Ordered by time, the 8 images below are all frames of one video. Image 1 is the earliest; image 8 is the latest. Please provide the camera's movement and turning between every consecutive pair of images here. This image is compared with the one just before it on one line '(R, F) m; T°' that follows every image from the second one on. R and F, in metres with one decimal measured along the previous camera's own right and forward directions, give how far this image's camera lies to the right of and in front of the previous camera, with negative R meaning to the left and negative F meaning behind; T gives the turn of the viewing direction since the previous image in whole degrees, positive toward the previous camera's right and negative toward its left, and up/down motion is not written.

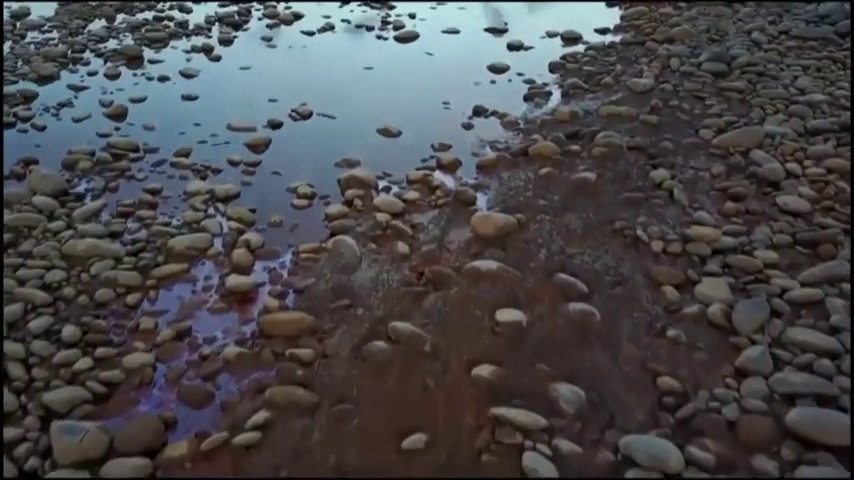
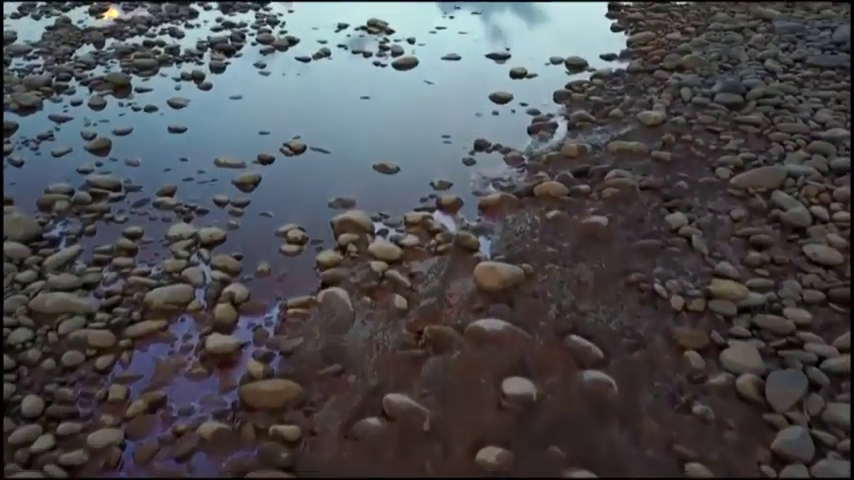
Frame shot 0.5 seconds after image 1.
(0.0, +0.2) m; 0°
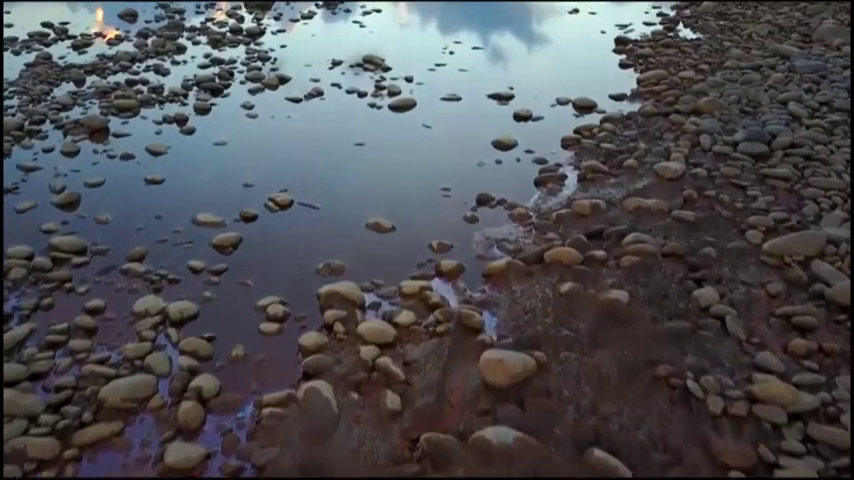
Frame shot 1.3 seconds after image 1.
(0.0, +0.2) m; 0°
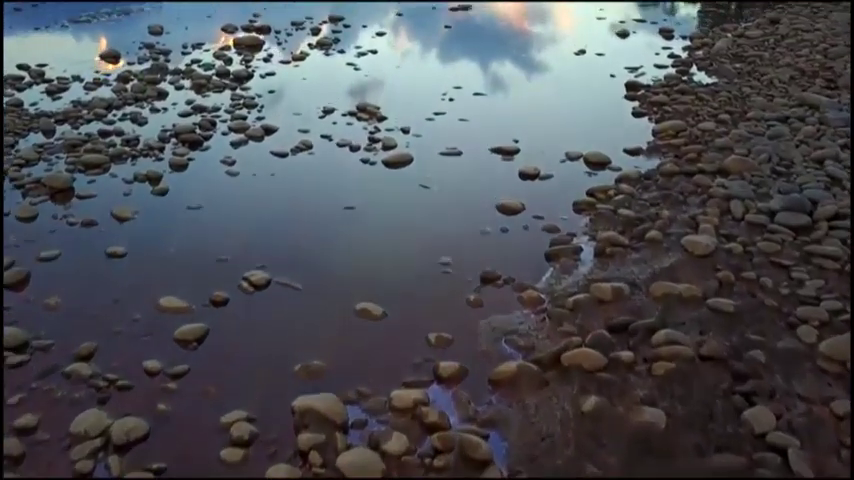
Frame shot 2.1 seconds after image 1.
(0.0, +0.3) m; 0°
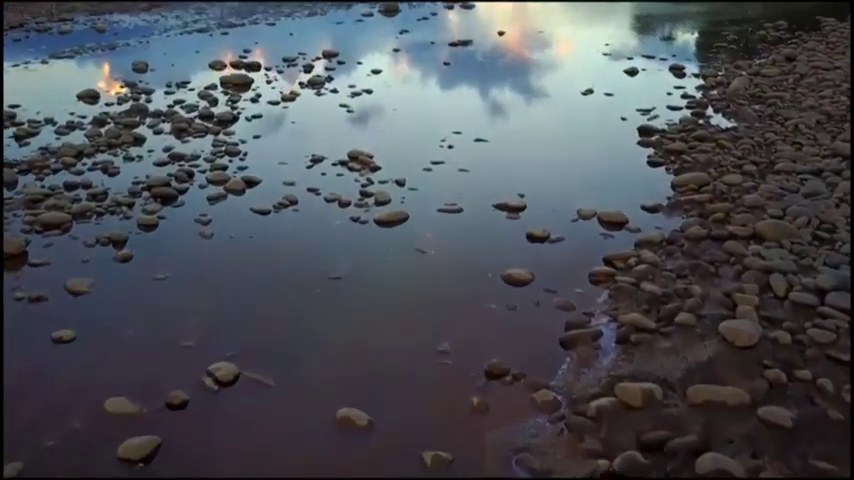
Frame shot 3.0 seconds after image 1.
(0.0, +0.3) m; 0°
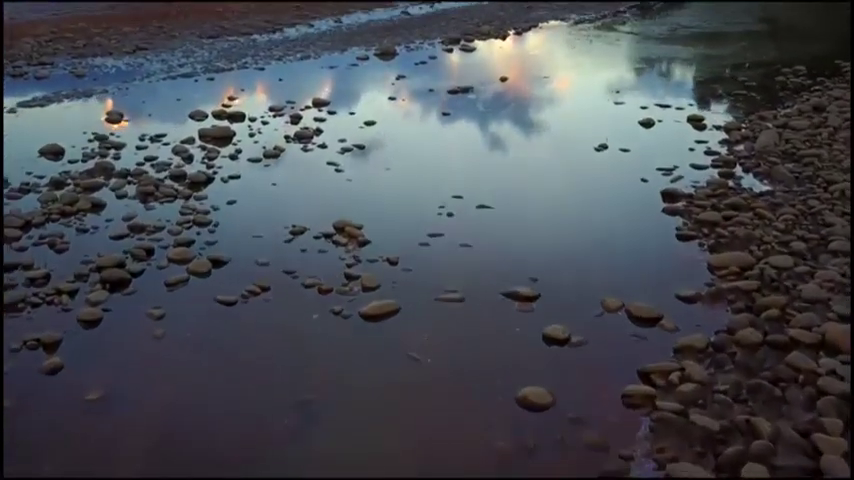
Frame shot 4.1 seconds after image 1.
(0.0, +0.4) m; 0°
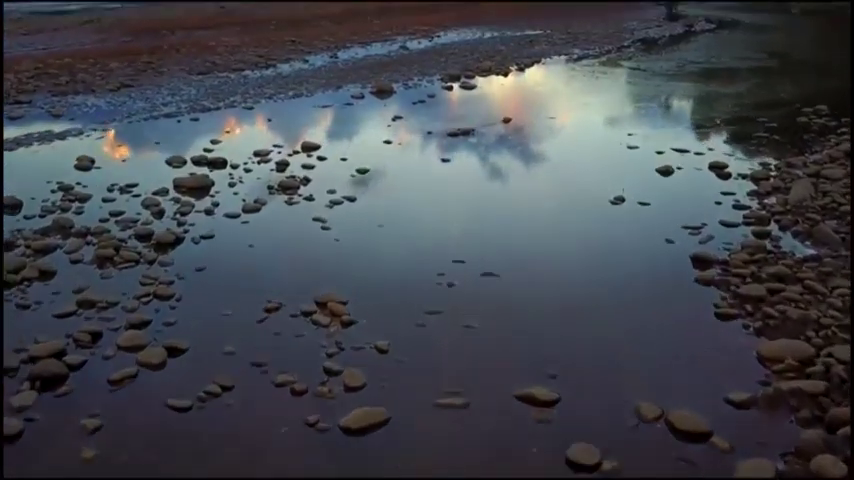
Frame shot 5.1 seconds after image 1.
(0.0, +0.4) m; 0°
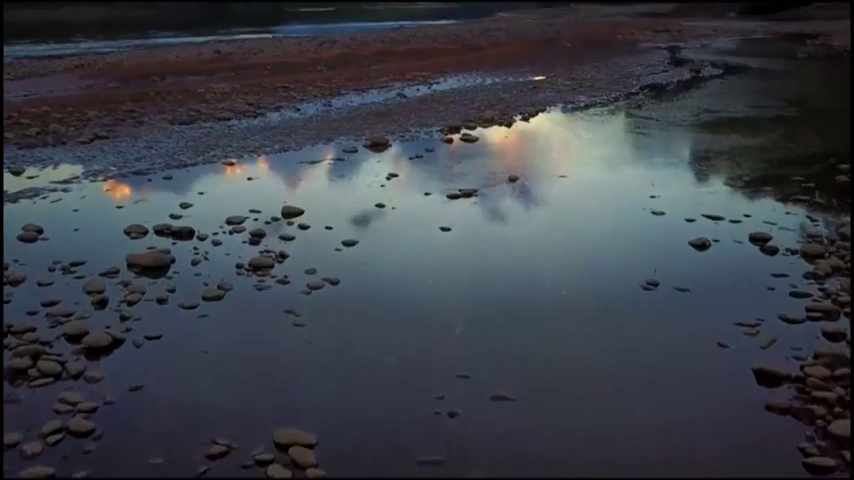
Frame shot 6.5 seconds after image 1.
(0.0, +0.6) m; 0°
